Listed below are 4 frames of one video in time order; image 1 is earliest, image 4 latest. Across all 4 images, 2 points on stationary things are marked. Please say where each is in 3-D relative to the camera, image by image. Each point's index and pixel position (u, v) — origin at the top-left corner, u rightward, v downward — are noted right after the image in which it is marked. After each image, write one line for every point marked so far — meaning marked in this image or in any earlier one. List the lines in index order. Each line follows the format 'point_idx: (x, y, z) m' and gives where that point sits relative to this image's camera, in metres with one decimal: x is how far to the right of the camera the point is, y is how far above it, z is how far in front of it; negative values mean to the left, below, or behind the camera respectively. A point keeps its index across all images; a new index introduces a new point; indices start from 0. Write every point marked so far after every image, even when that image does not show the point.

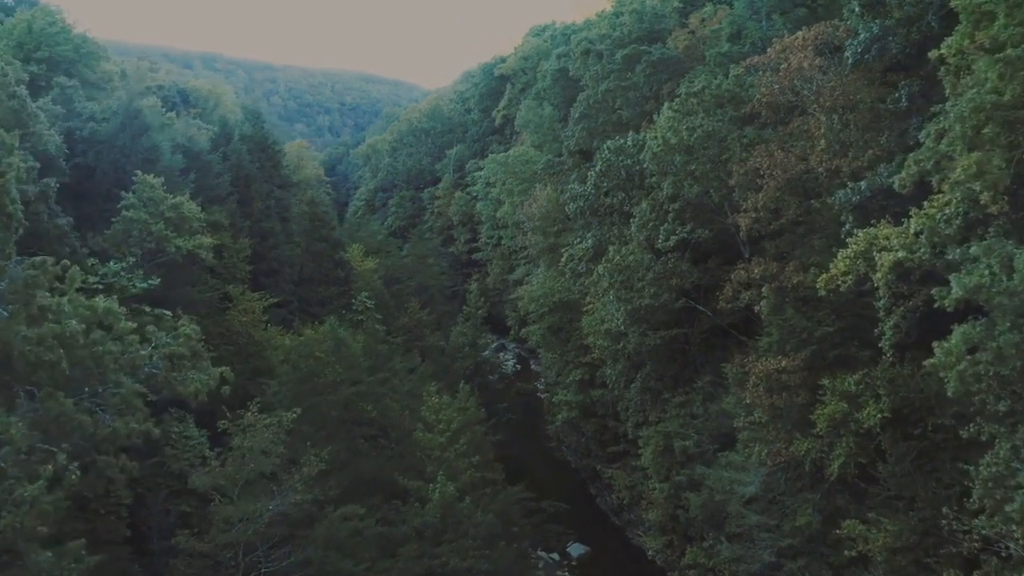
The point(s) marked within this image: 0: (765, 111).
0: (+4.3, +3.0, +18.2) m
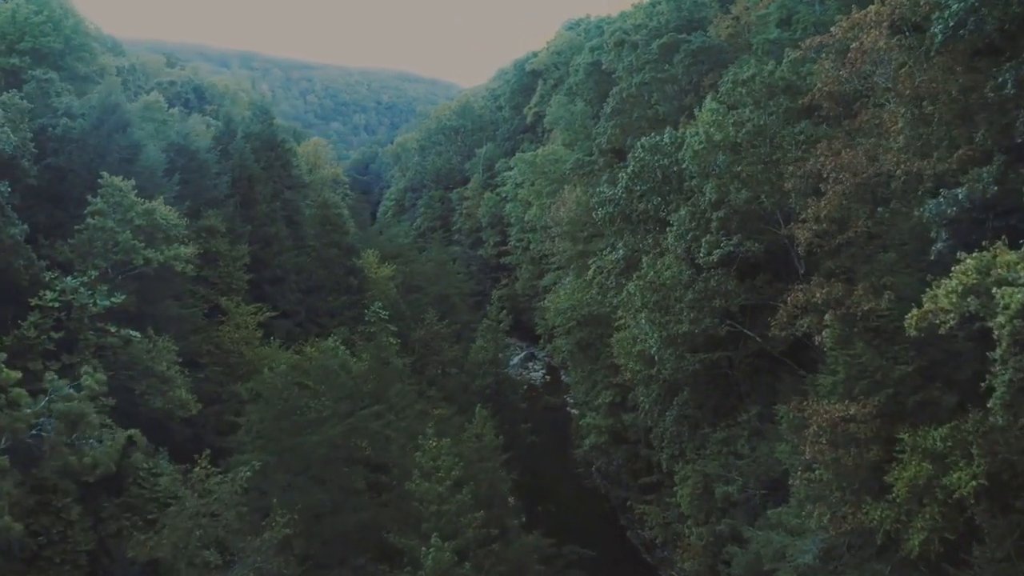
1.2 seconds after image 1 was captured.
0: (+4.5, +2.7, +15.3) m
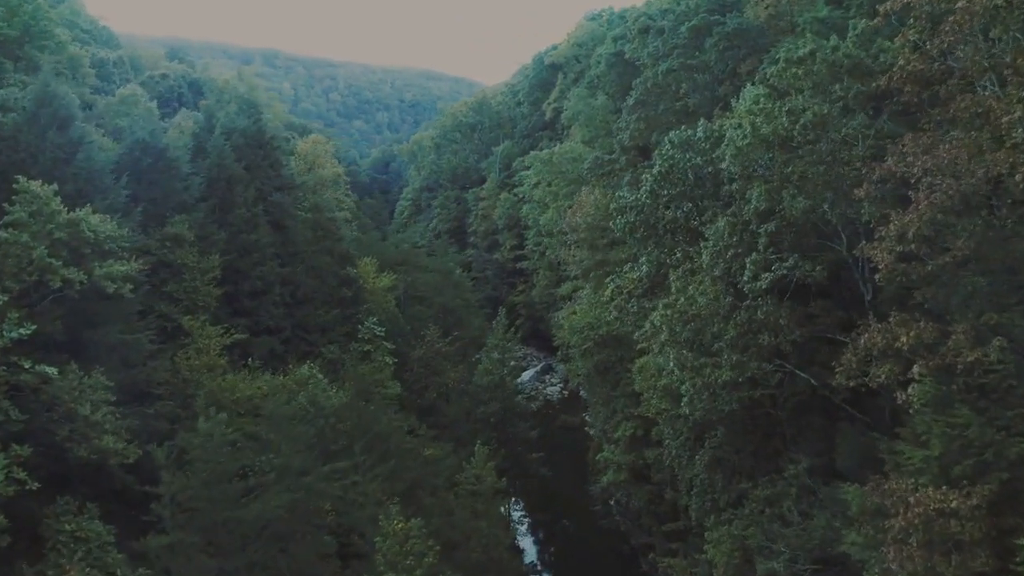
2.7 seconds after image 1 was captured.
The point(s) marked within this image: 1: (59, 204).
0: (+4.4, +2.3, +11.9) m
1: (-6.8, +1.3, +15.9) m
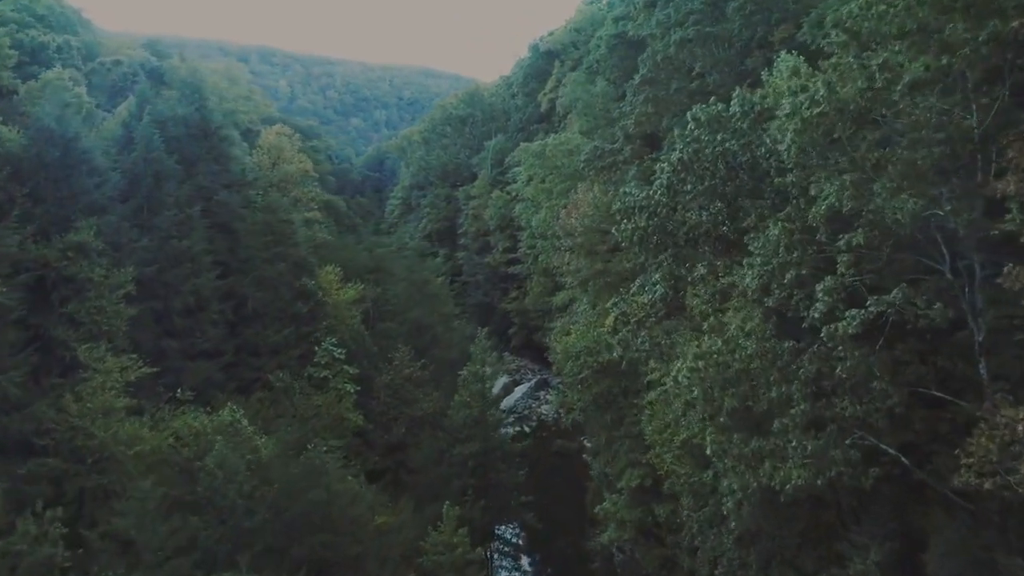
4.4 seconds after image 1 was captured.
0: (+4.1, +1.9, +7.6) m
1: (-7.2, +0.9, +11.7) m
